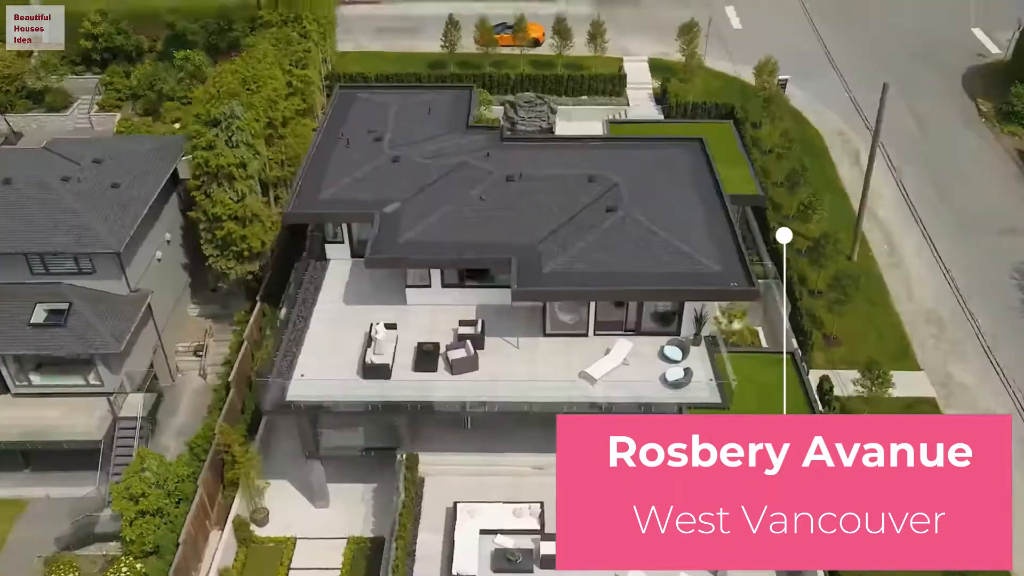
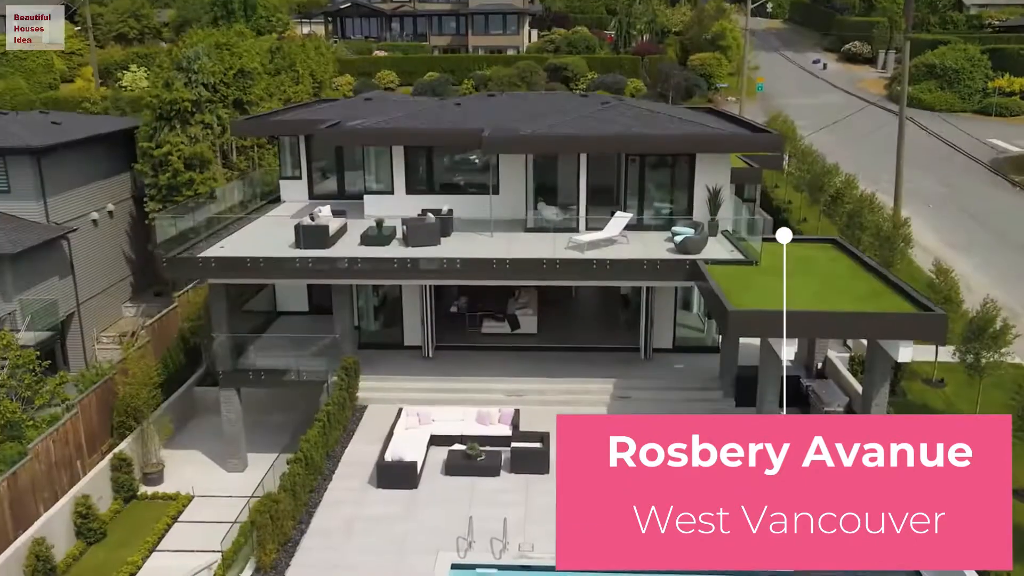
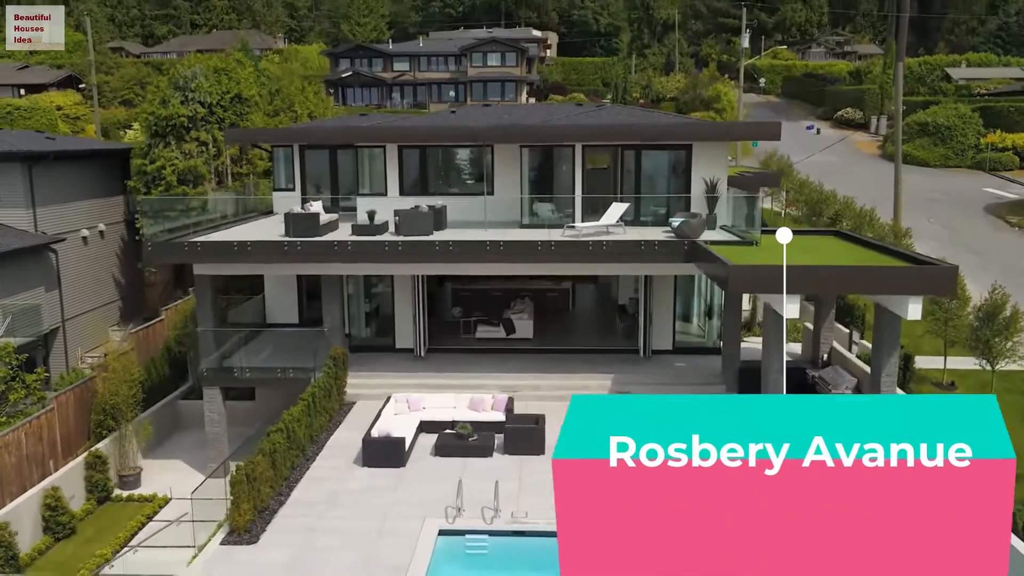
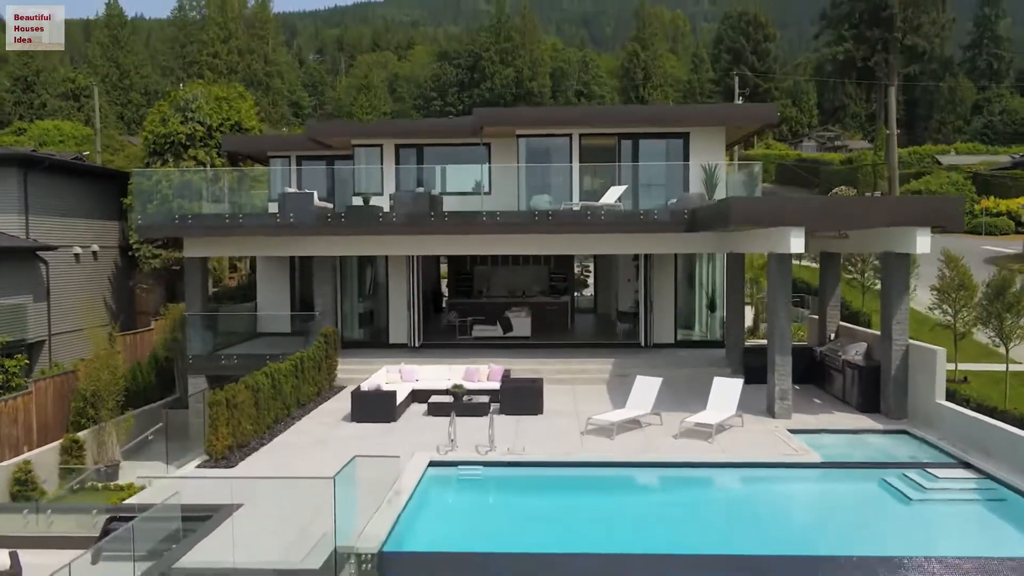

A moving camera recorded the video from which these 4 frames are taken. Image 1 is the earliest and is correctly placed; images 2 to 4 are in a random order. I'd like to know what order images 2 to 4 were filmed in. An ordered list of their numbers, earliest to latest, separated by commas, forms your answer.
2, 3, 4
